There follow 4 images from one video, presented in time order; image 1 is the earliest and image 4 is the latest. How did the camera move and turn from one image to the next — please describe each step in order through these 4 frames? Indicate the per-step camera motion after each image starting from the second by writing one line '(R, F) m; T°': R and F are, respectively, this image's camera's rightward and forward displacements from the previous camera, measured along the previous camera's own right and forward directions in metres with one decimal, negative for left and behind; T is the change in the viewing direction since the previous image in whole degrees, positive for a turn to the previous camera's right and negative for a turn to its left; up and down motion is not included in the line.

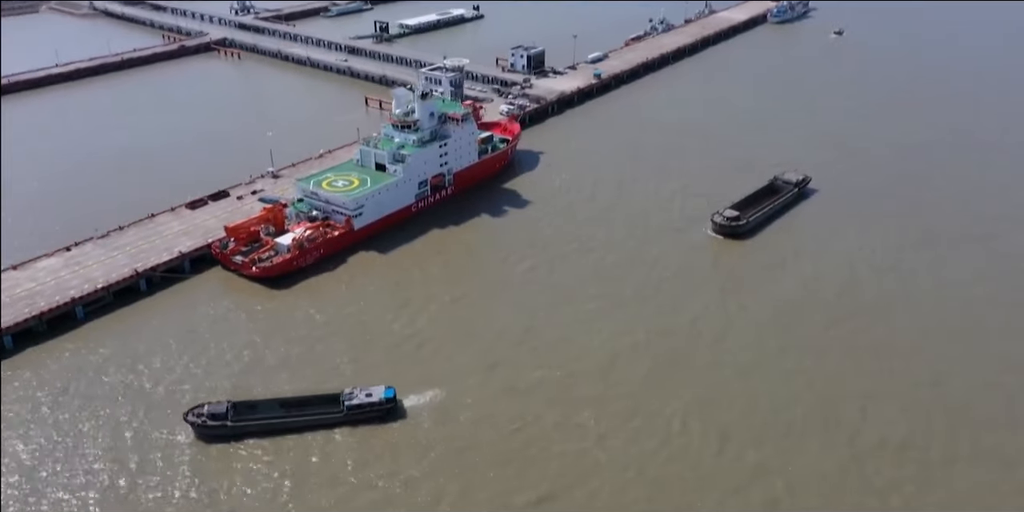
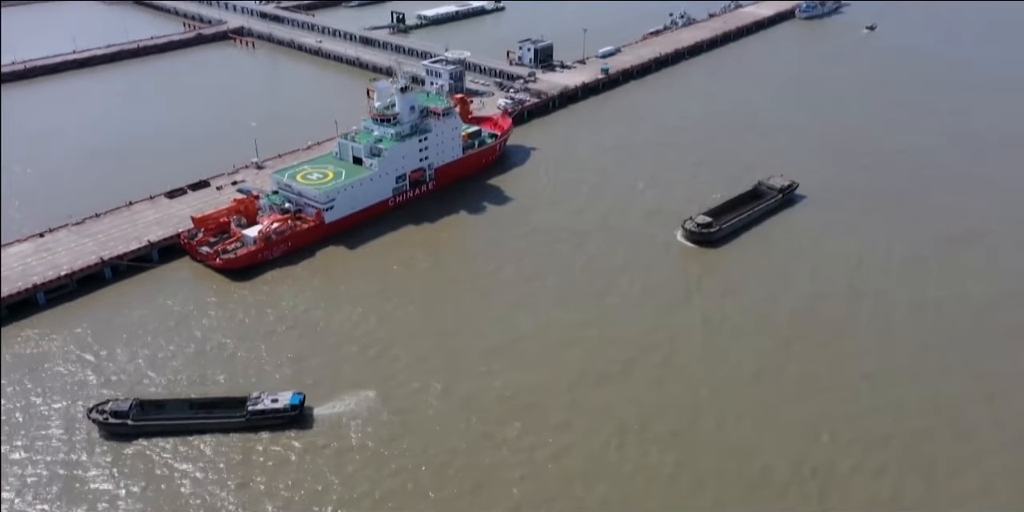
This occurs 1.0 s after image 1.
(+2.6, +0.7) m; -3°
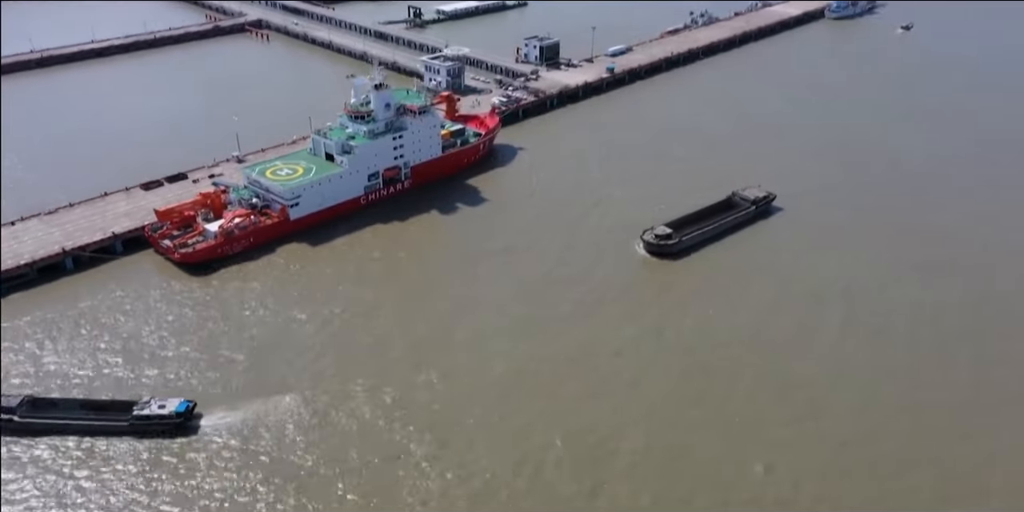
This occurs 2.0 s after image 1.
(+2.9, +0.7) m; -3°
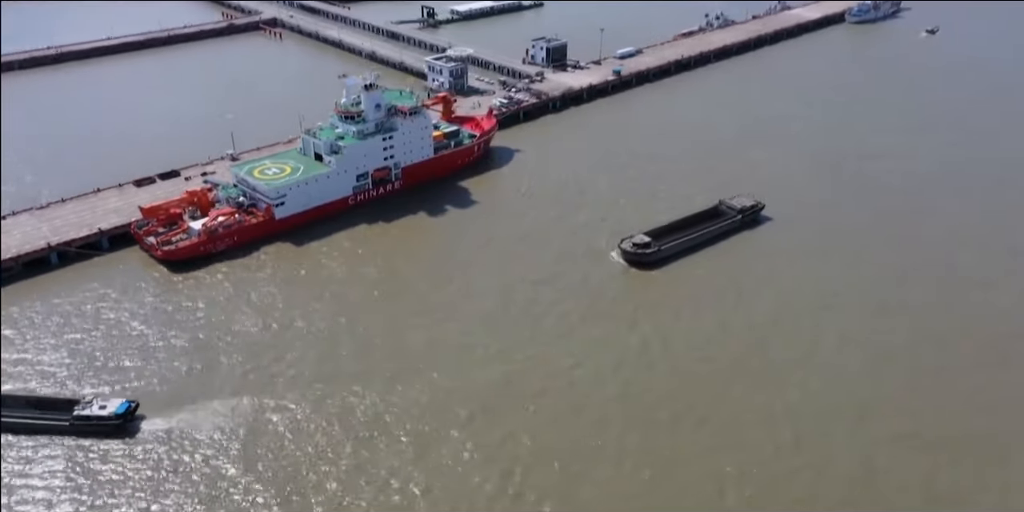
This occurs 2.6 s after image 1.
(+1.6, +0.4) m; -2°
